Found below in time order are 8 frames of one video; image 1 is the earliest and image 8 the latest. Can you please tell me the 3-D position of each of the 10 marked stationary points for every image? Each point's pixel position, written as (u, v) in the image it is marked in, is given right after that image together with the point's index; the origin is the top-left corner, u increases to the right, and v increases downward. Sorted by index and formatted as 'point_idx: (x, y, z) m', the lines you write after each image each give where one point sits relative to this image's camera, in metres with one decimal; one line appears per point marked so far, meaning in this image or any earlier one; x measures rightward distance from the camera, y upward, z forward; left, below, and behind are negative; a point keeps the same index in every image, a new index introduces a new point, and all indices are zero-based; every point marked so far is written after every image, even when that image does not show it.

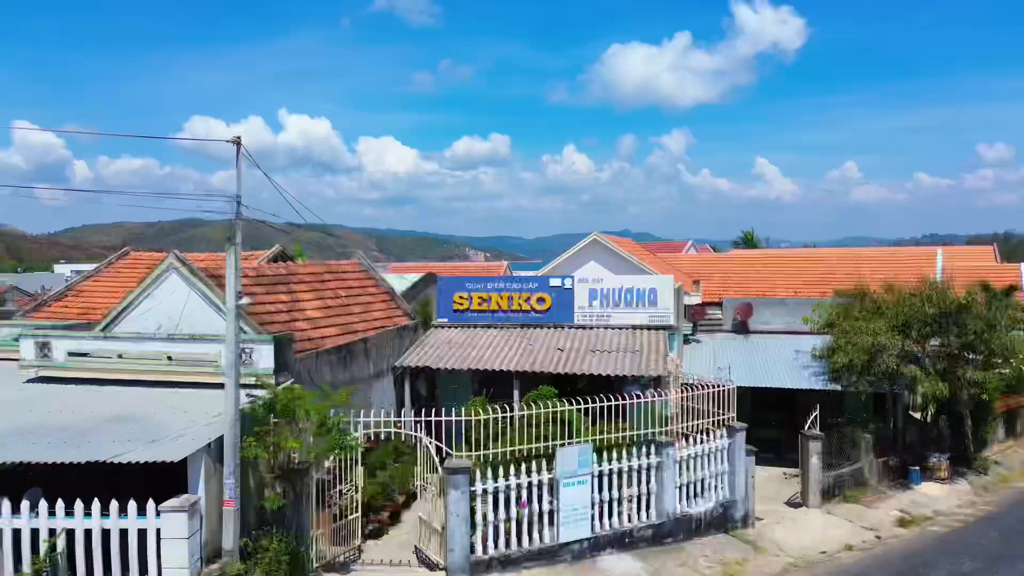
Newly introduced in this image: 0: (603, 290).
0: (+1.1, 0.0, +7.2) m
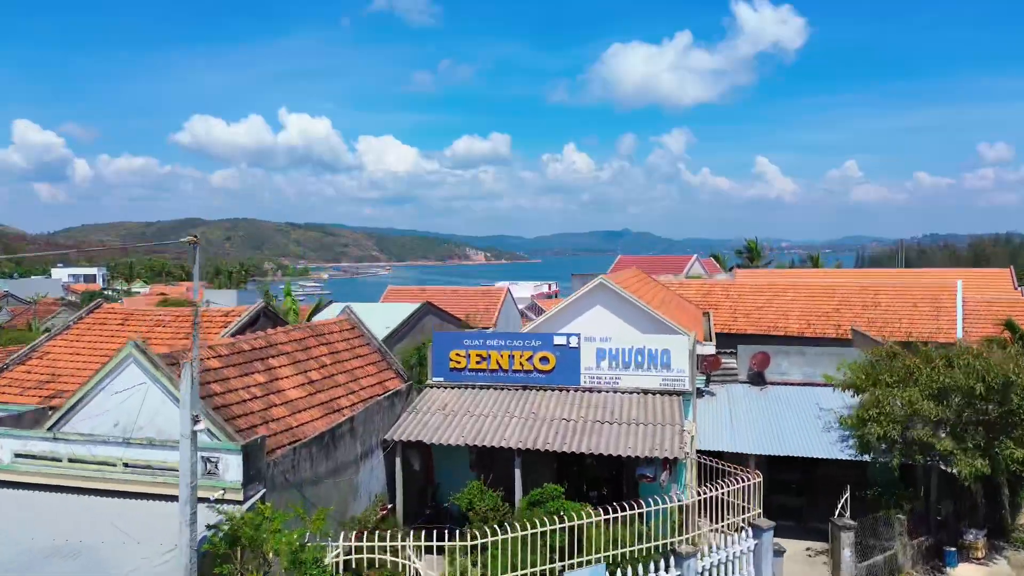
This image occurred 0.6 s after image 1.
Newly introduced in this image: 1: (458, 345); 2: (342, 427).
0: (+1.2, -0.7, +6.7) m
1: (-0.7, -0.7, +7.0) m
2: (-1.5, -1.3, +5.2) m
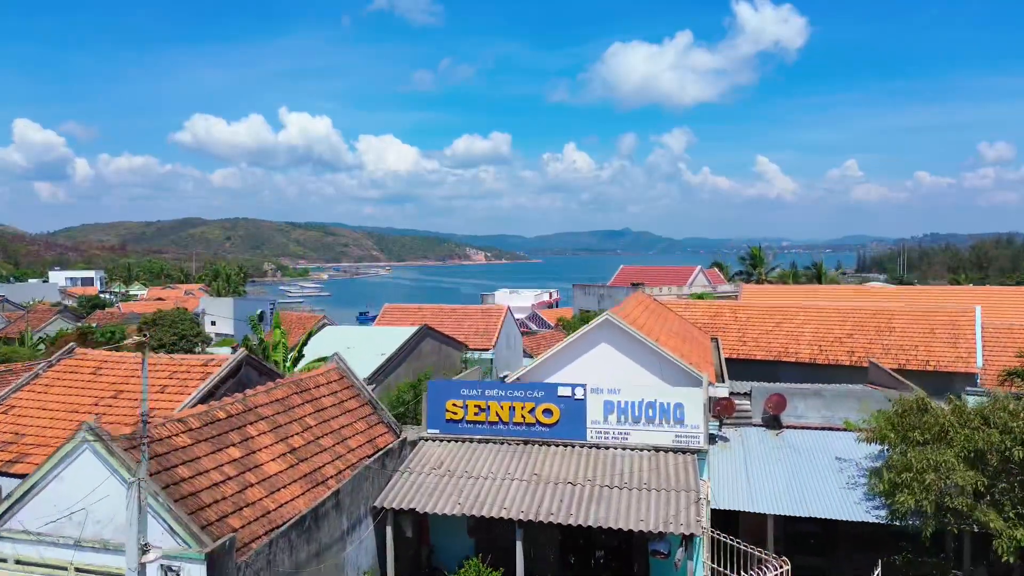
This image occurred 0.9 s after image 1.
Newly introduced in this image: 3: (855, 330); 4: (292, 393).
0: (+1.2, -1.2, +6.2) m
1: (-0.7, -1.2, +6.5) m
2: (-1.5, -1.8, +4.8) m
3: (+7.4, -0.9, +12.3) m
4: (-2.2, -1.0, +5.6) m
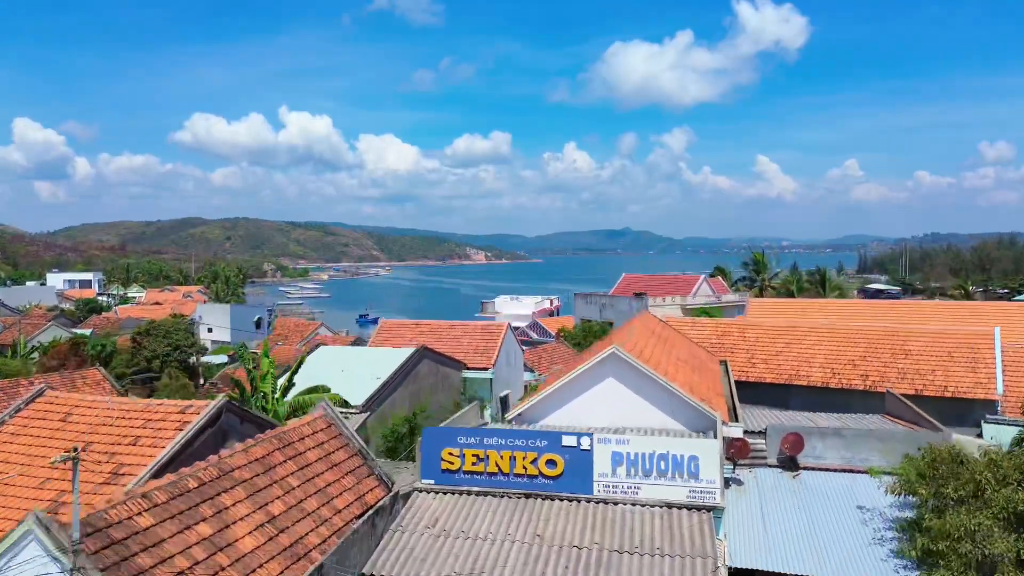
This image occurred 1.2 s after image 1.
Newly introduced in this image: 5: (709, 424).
0: (+1.2, -1.7, +5.7) m
1: (-0.6, -1.6, +6.1) m
2: (-1.5, -2.2, +4.3) m
3: (+7.4, -1.3, +11.9) m
4: (-2.1, -1.5, +5.2) m
5: (+2.5, -1.7, +7.3) m
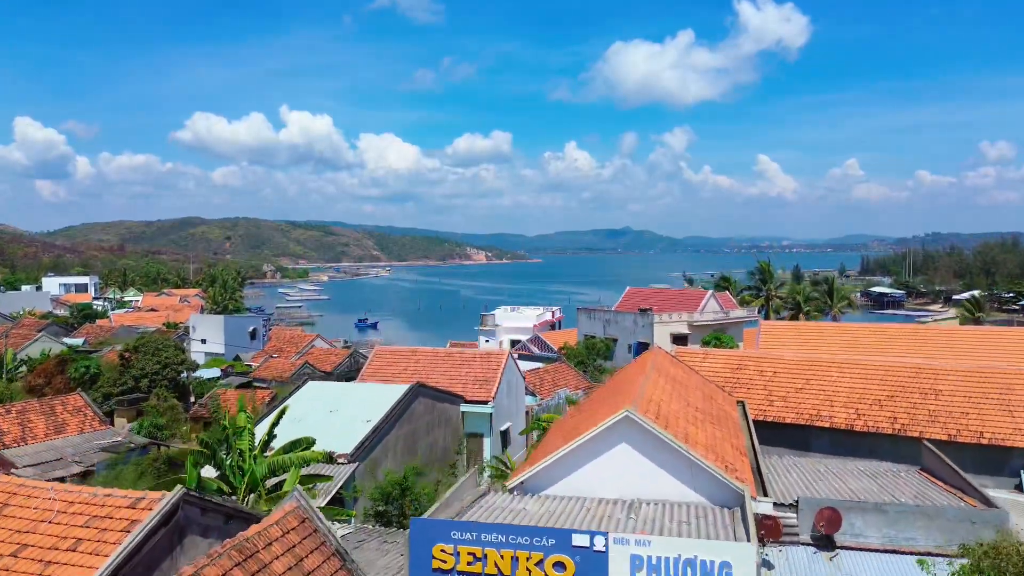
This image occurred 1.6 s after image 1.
0: (+1.2, -2.3, +4.9) m
1: (-0.6, -2.3, +5.3) m
2: (-1.5, -2.9, +3.5) m
3: (+7.4, -2.0, +11.0) m
4: (-2.1, -2.1, +4.4) m
5: (+2.5, -2.4, +6.5) m
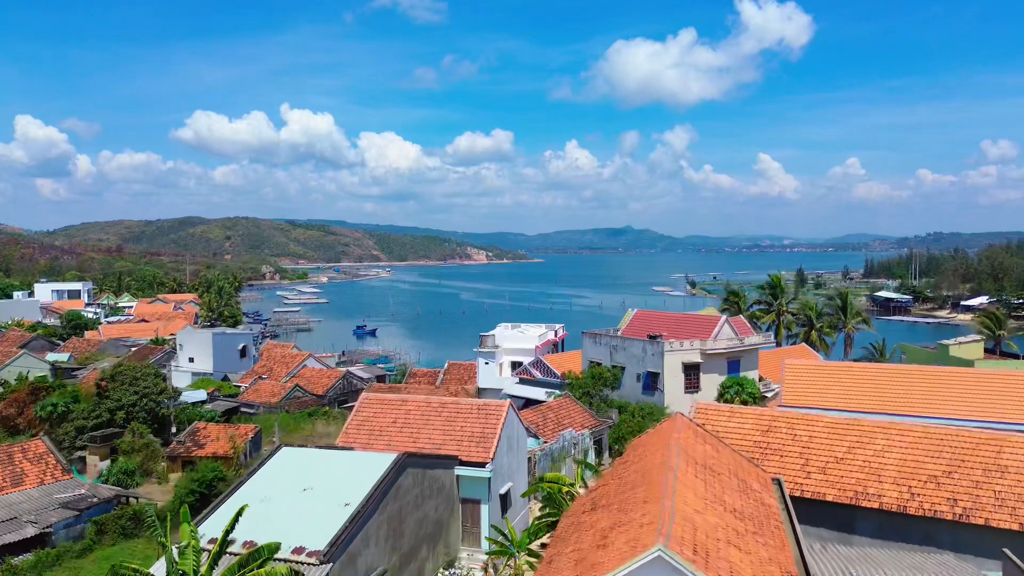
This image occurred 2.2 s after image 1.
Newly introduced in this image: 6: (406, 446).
0: (+1.2, -3.3, +3.5) m
1: (-0.6, -3.3, +3.9) m
2: (-1.5, -3.9, +2.1) m
3: (+7.4, -3.0, +9.6) m
4: (-2.1, -3.1, +3.0) m
5: (+2.5, -3.4, +5.1) m
6: (-2.3, -3.3, +12.2) m
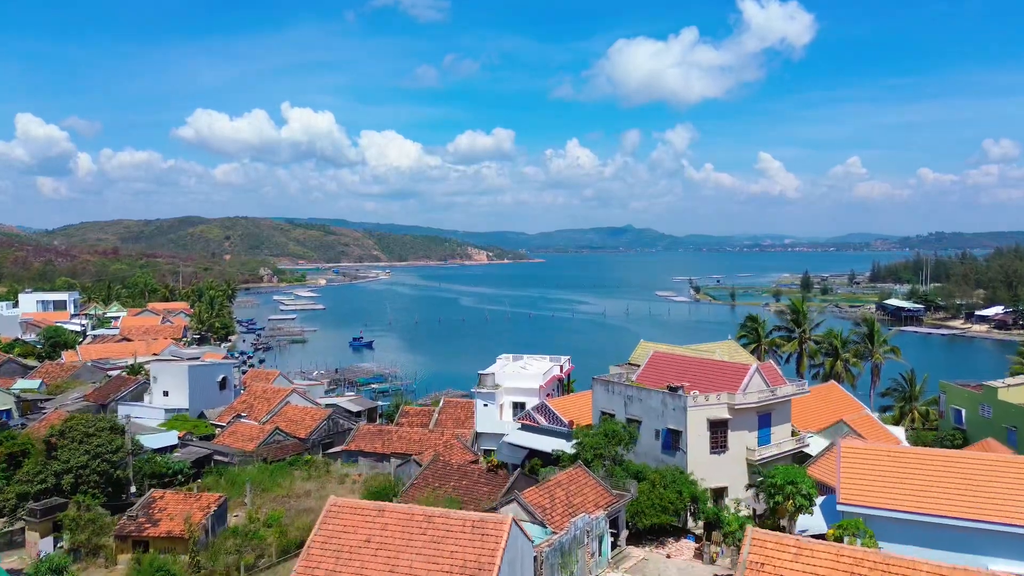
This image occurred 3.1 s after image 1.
0: (+1.2, -4.9, +1.0) m
1: (-0.6, -4.9, +1.3) m
2: (-1.5, -5.4, -0.4) m
3: (+7.5, -4.5, +7.1) m
4: (-2.1, -4.7, +0.4) m
5: (+2.6, -5.0, +2.6) m
6: (-2.2, -4.9, +9.7) m
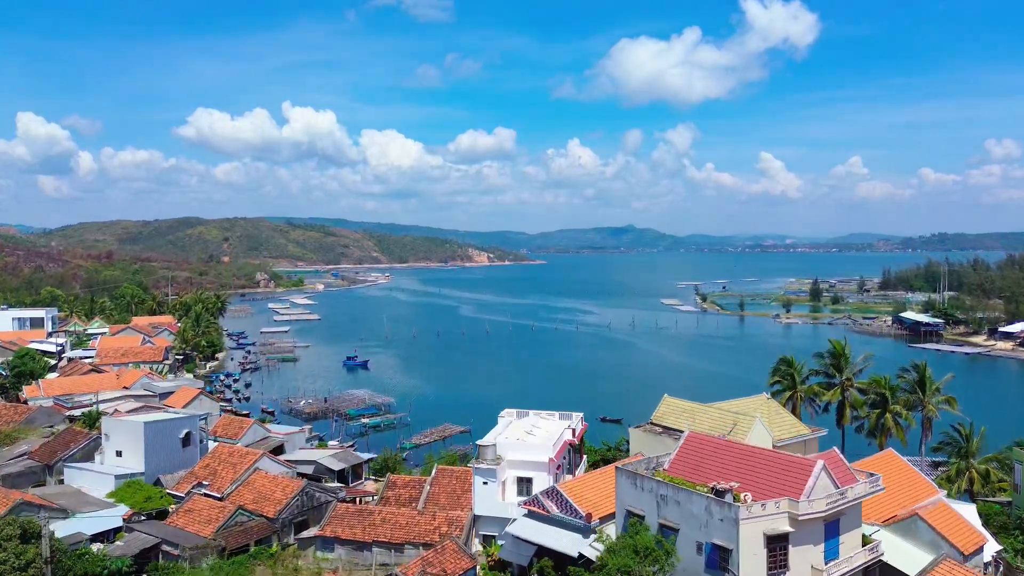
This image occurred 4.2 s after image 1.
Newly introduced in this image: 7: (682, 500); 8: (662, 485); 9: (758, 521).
0: (+1.4, -7.0, -2.9) m
1: (-0.4, -6.9, -2.5) m
2: (-1.3, -7.5, -4.3) m
3: (+7.6, -6.6, +3.2) m
4: (-1.9, -6.8, -3.4) m
5: (+2.7, -7.1, -1.3) m
6: (-2.1, -6.9, +5.8) m
7: (+4.7, -5.8, +15.8) m
8: (+4.3, -5.6, +16.4) m
9: (+6.3, -6.0, +14.8) m
